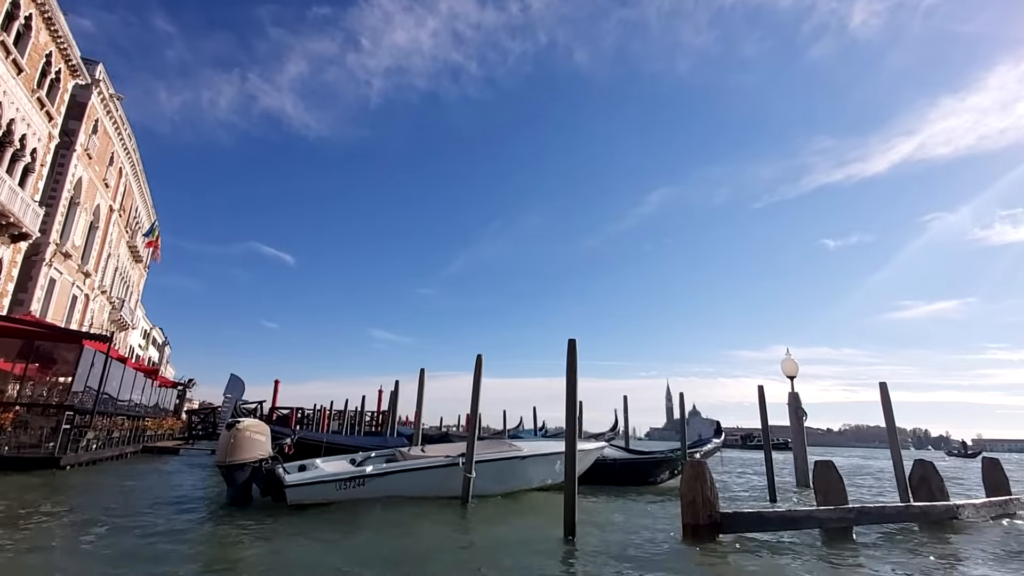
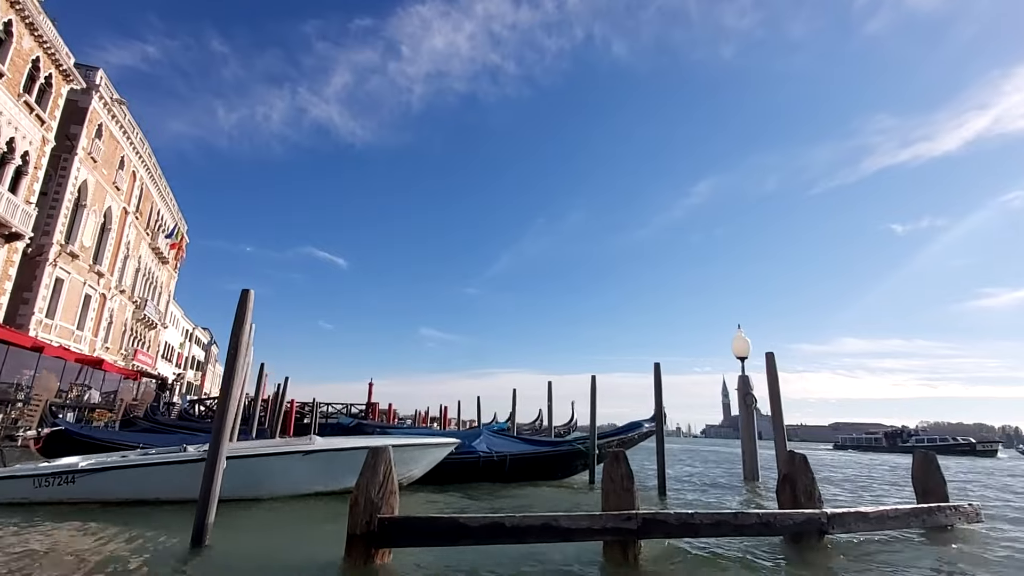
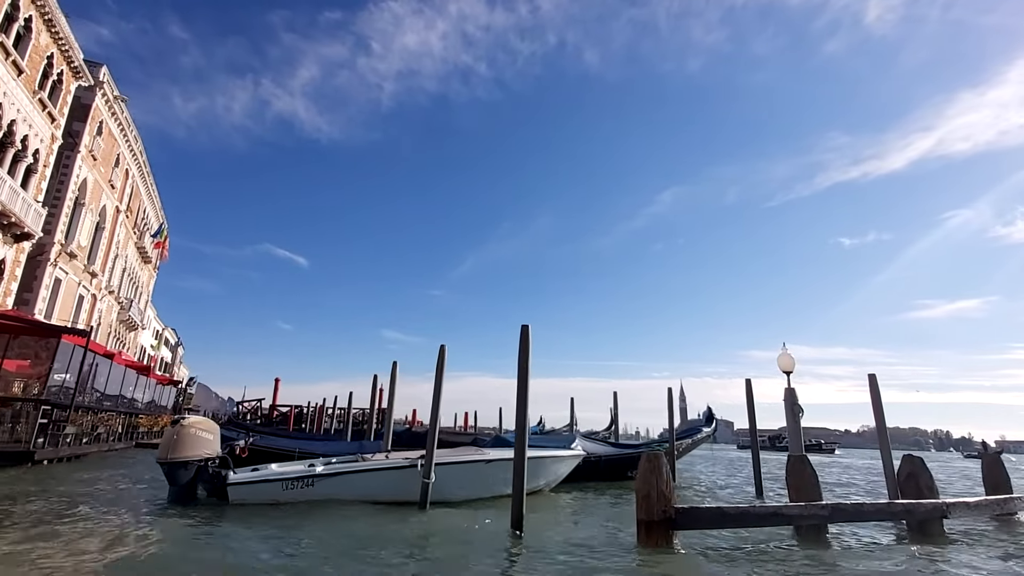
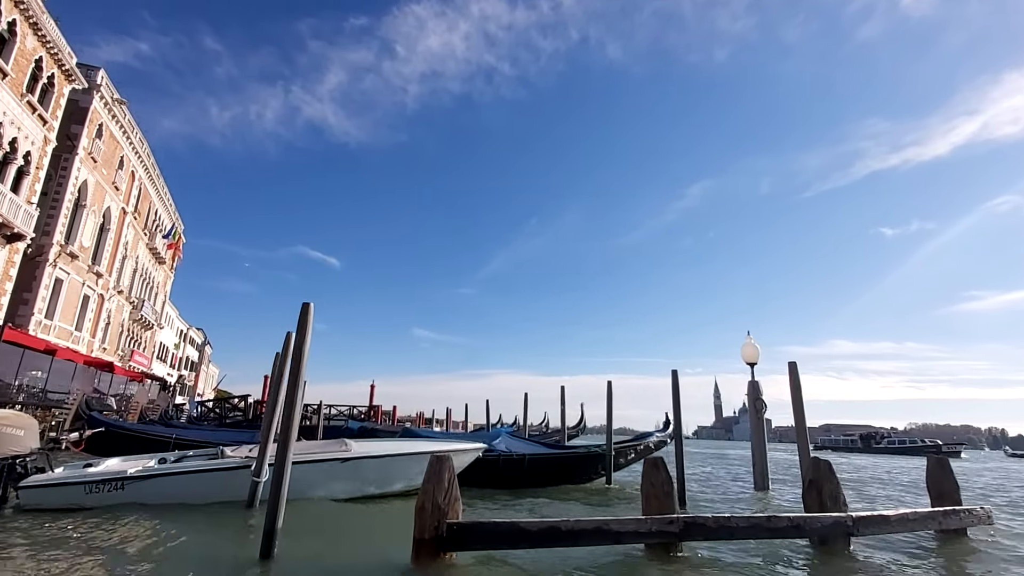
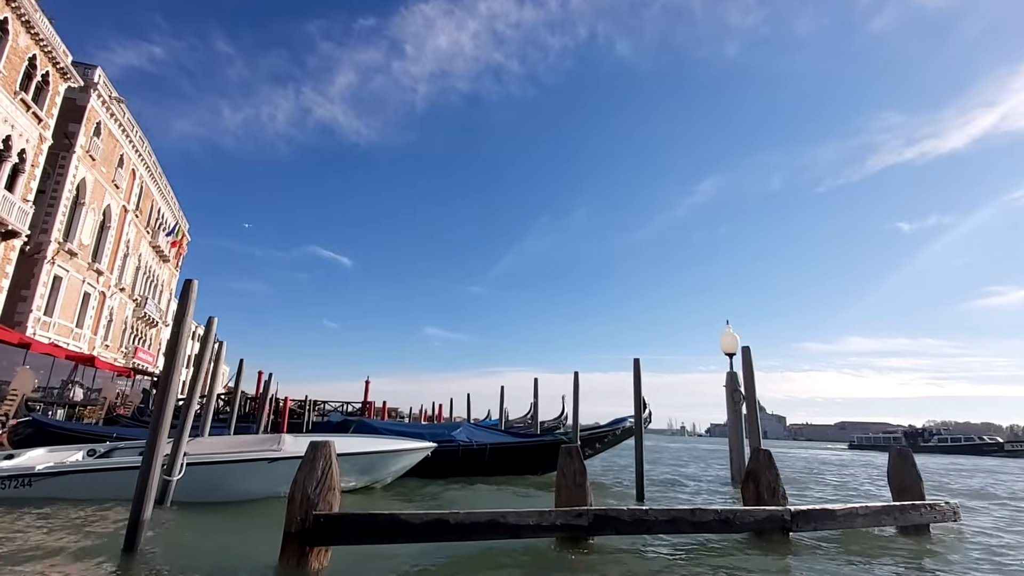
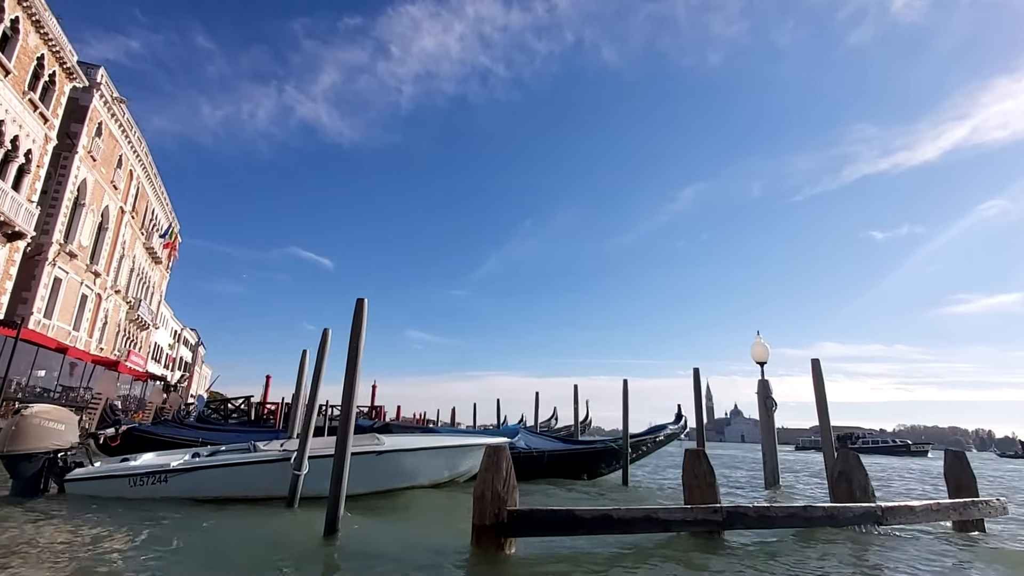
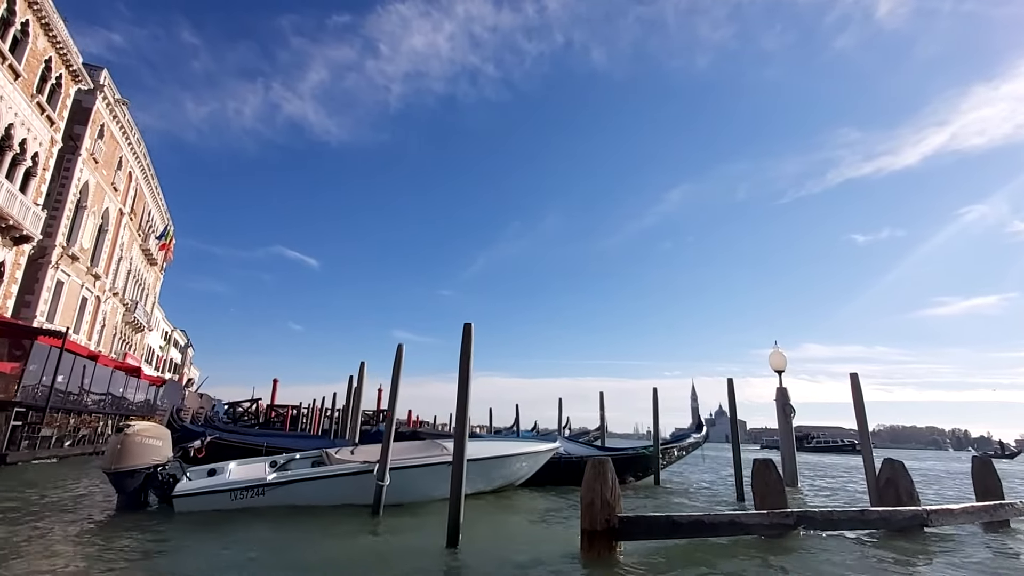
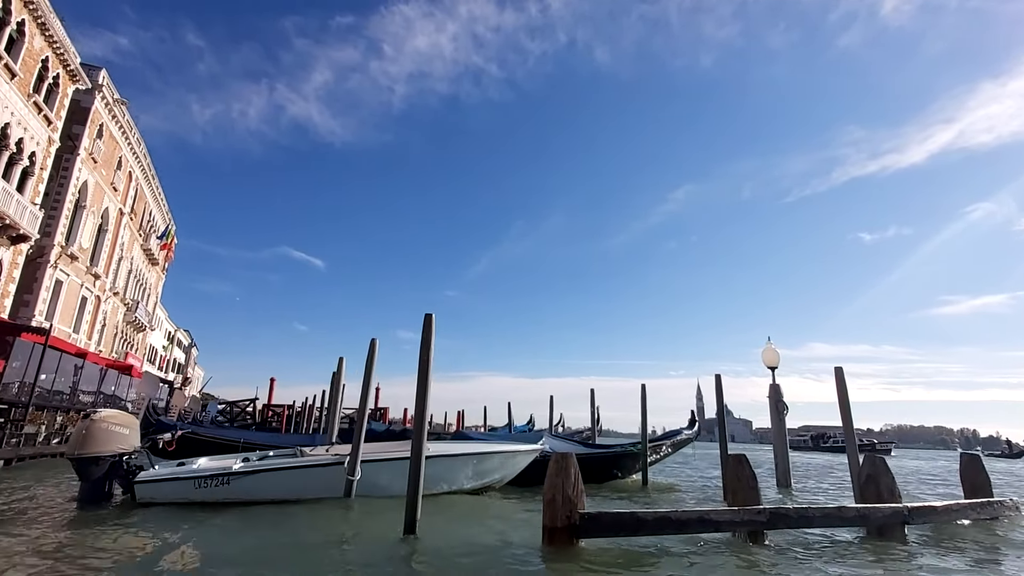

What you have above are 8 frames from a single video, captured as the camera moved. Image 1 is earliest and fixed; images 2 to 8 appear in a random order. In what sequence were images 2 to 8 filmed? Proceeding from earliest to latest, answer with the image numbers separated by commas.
3, 7, 8, 6, 4, 2, 5
